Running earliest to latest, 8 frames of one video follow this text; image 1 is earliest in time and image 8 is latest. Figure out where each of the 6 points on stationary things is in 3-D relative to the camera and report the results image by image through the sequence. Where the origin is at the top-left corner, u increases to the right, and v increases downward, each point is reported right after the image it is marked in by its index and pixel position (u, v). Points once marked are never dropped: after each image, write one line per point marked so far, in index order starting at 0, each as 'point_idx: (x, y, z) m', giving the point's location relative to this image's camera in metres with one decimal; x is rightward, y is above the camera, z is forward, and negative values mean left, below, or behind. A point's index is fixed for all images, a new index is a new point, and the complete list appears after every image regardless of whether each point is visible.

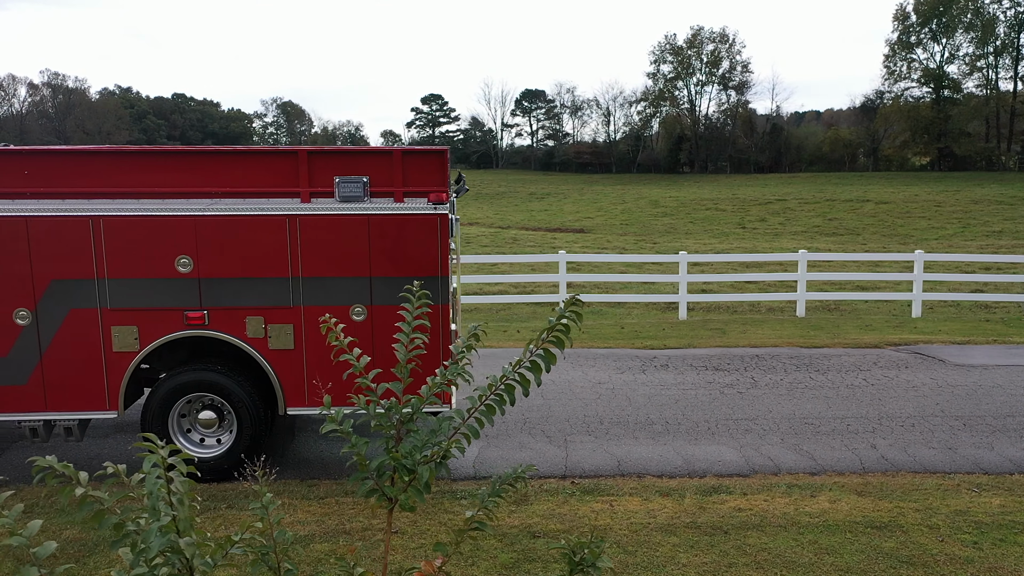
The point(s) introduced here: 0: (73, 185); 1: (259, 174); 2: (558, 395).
0: (-3.3, +0.8, +5.7) m
1: (-1.9, +0.9, +5.8) m
2: (+0.5, -1.1, +8.2) m
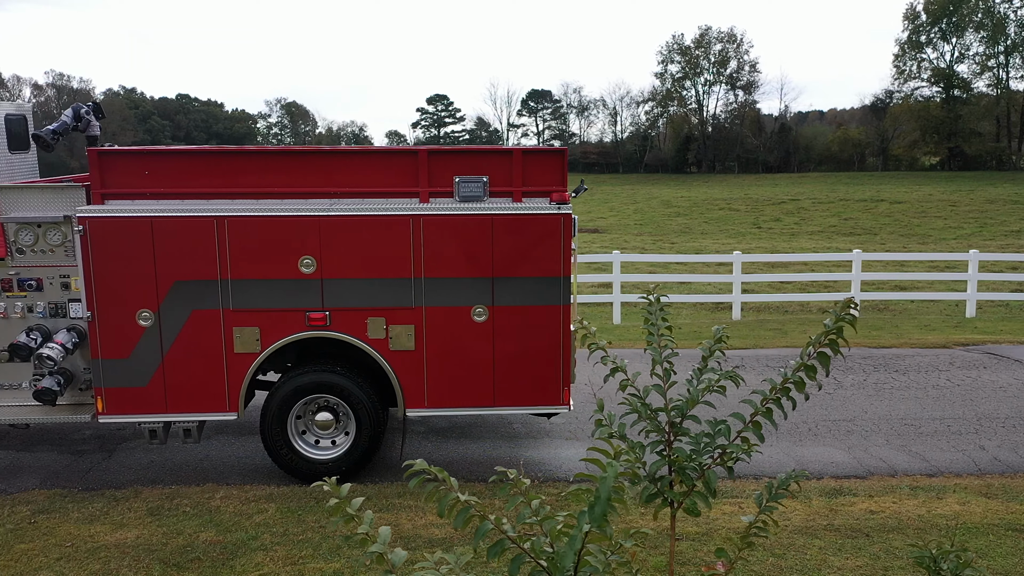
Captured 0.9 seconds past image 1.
0: (-2.4, +0.8, +5.7) m
1: (-1.0, +0.9, +5.8) m
2: (+1.4, -1.1, +8.1) m
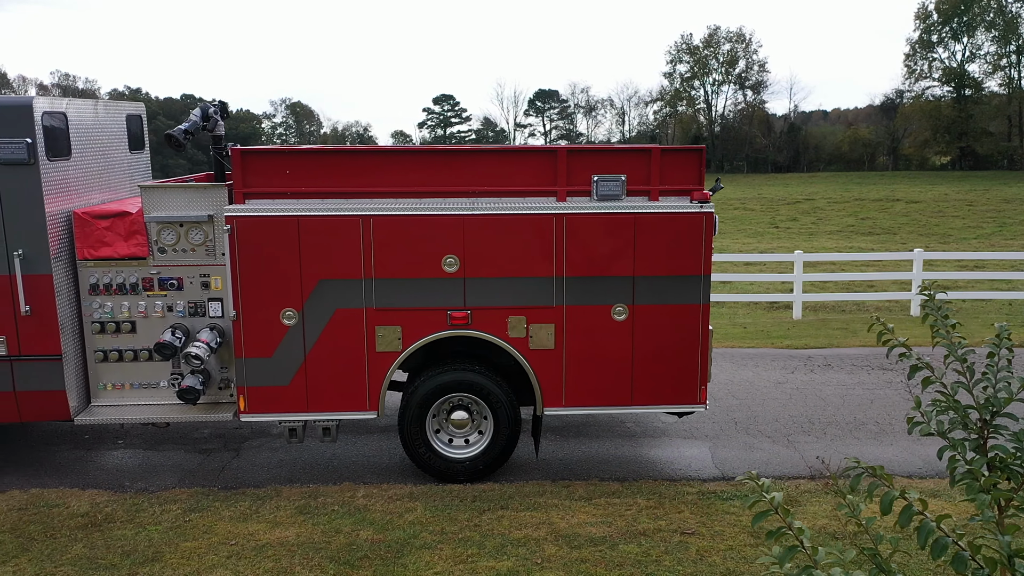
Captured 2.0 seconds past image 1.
0: (-1.3, +0.8, +5.7) m
1: (0.0, +0.9, +5.8) m
2: (+2.5, -1.1, +8.1) m
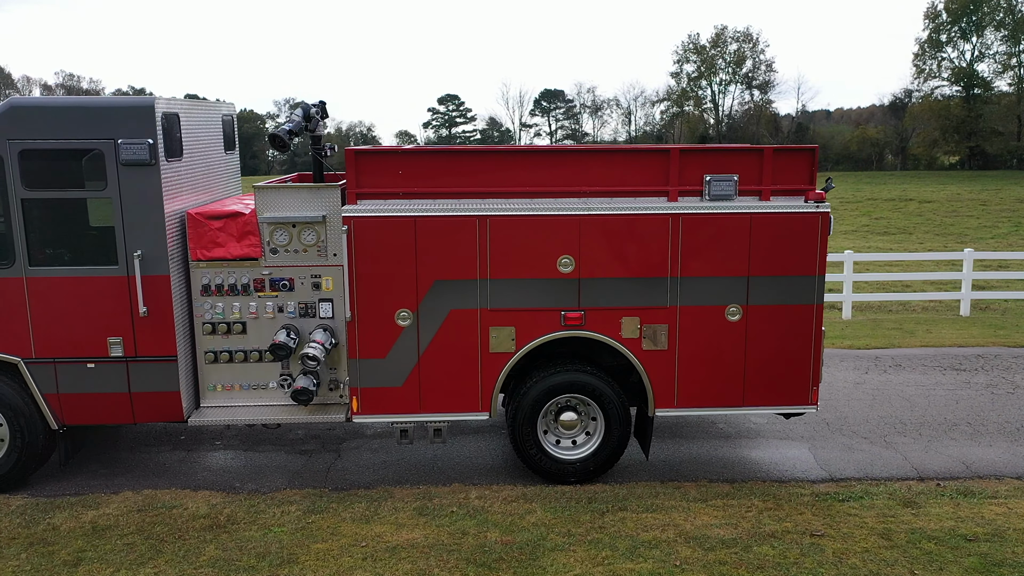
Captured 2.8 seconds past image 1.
0: (-0.5, +0.8, +5.7) m
1: (+0.9, +0.9, +5.8) m
2: (+3.3, -1.1, +8.1) m
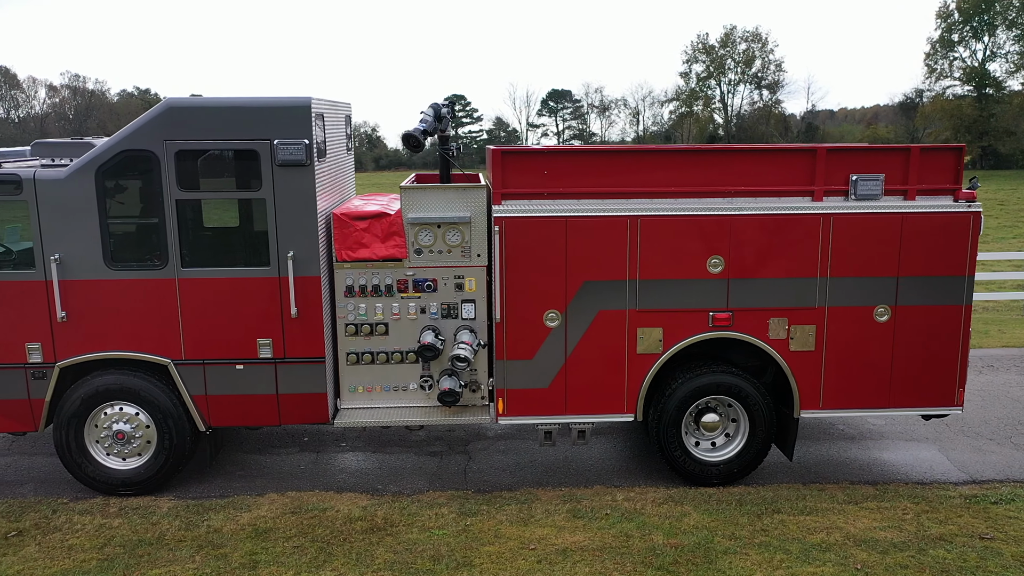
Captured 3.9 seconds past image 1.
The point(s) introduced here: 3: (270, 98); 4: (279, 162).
0: (+0.6, +0.7, +5.7) m
1: (+1.9, +0.9, +5.7) m
2: (+4.4, -1.1, +8.1) m
3: (-1.6, +1.3, +5.3) m
4: (-1.6, +0.9, +5.3) m
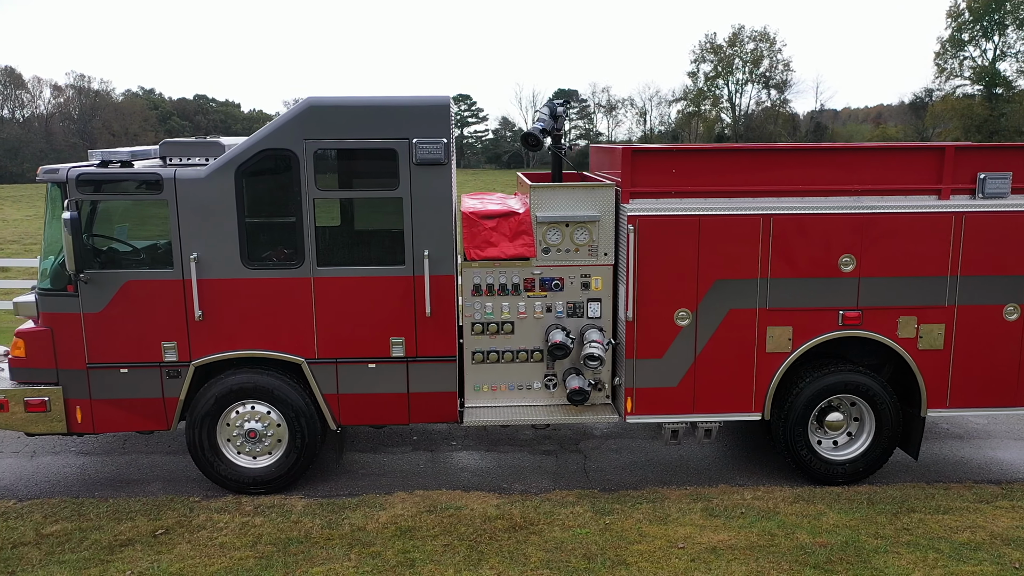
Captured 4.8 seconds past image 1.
0: (+1.5, +0.8, +5.7) m
1: (+2.9, +0.9, +5.7) m
2: (+5.4, -1.1, +8.0) m
3: (-0.7, +1.3, +5.3) m
4: (-0.6, +0.9, +5.3) m
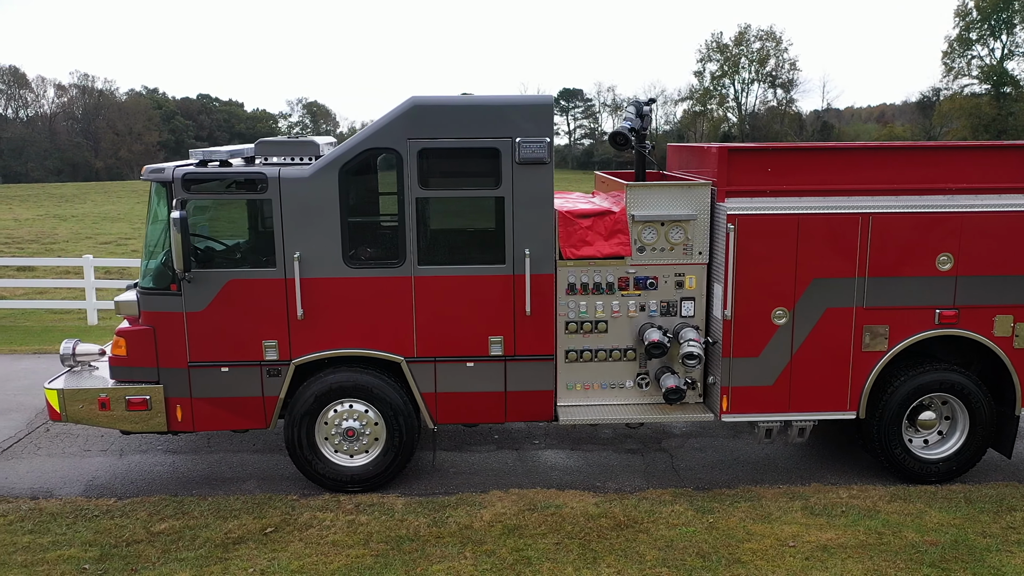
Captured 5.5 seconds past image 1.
0: (+2.2, +0.8, +5.7) m
1: (+3.6, +0.9, +5.7) m
2: (+6.1, -1.1, +8.0) m
3: (0.0, +1.3, +5.3) m
4: (+0.1, +0.9, +5.3) m
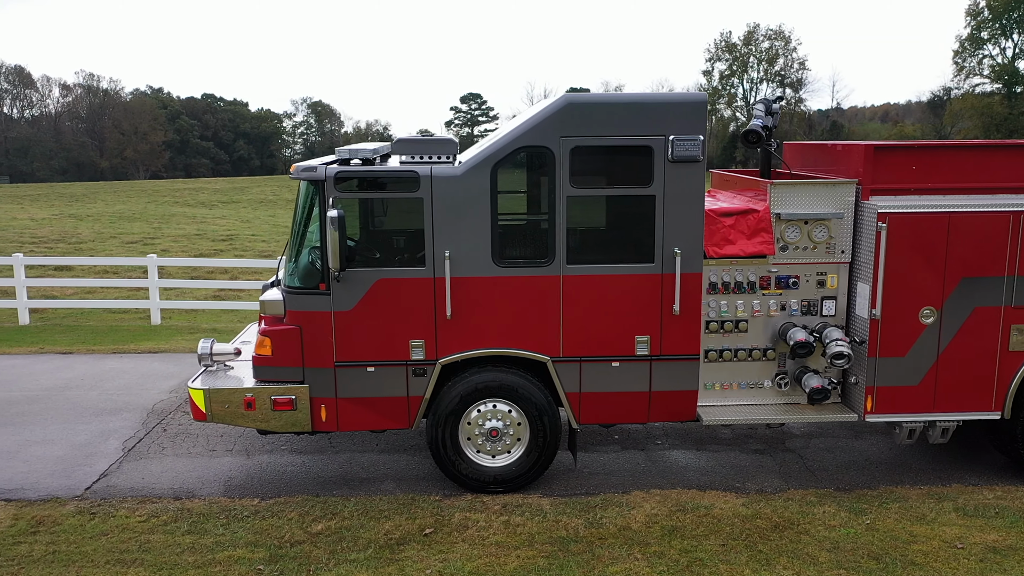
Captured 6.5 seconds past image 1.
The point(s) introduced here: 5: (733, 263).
0: (+3.3, +0.8, +5.6) m
1: (+4.6, +0.9, +5.7) m
2: (+7.1, -1.1, +8.0) m
3: (+1.0, +1.3, +5.2) m
4: (+1.1, +0.9, +5.2) m
5: (+1.6, +0.2, +5.7) m
